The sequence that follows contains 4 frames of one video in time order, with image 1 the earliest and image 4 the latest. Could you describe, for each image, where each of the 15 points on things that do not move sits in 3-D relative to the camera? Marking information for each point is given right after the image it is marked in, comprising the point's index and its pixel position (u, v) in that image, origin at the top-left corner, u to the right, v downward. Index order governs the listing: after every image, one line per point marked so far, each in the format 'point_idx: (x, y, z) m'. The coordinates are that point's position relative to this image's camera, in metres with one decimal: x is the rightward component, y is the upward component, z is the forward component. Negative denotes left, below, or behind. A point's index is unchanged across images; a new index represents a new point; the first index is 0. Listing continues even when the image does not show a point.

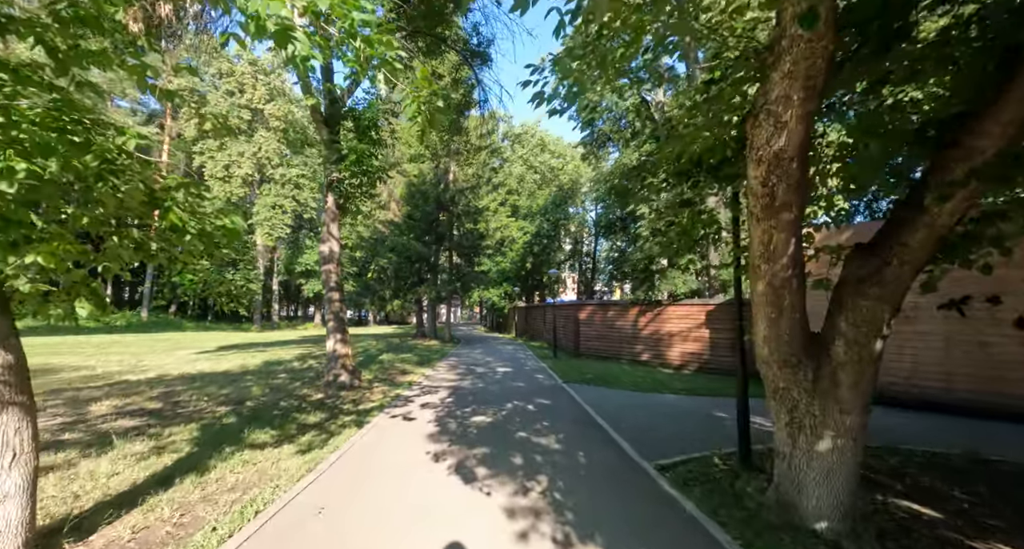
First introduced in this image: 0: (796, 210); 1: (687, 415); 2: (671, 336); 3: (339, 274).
0: (+1.7, +0.4, +2.5) m
1: (+3.1, -2.4, +7.1) m
2: (+5.6, -2.2, +14.2) m
3: (-4.0, 0.0, +9.3) m
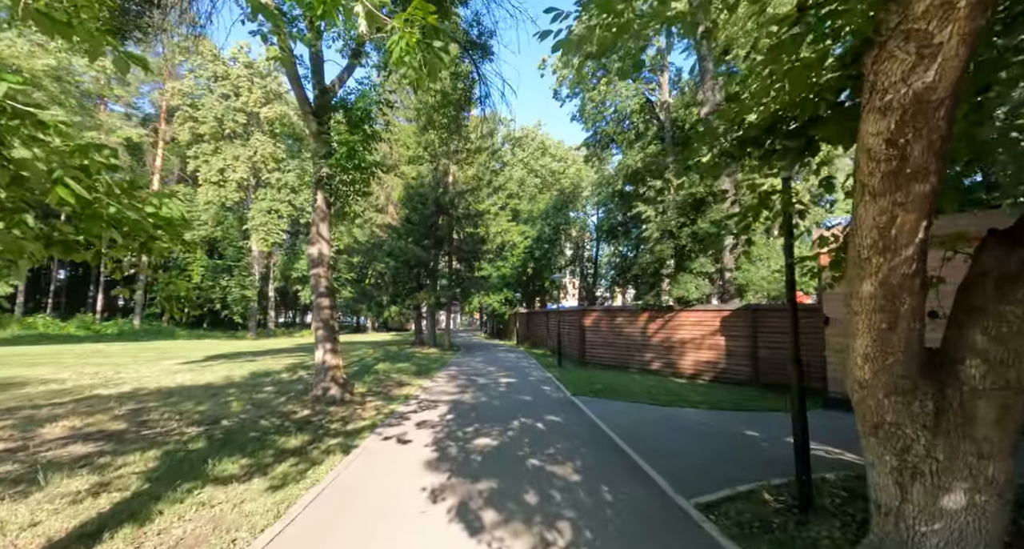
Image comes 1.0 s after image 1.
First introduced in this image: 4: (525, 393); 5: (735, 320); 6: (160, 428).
0: (+1.8, +0.4, +1.8) m
1: (+3.2, -2.5, +6.4) m
2: (+5.7, -2.3, +13.5) m
3: (-3.9, -0.1, +8.6) m
4: (+0.3, -2.9, +9.9) m
5: (+6.6, -1.4, +12.1) m
6: (-5.3, -2.3, +6.1) m
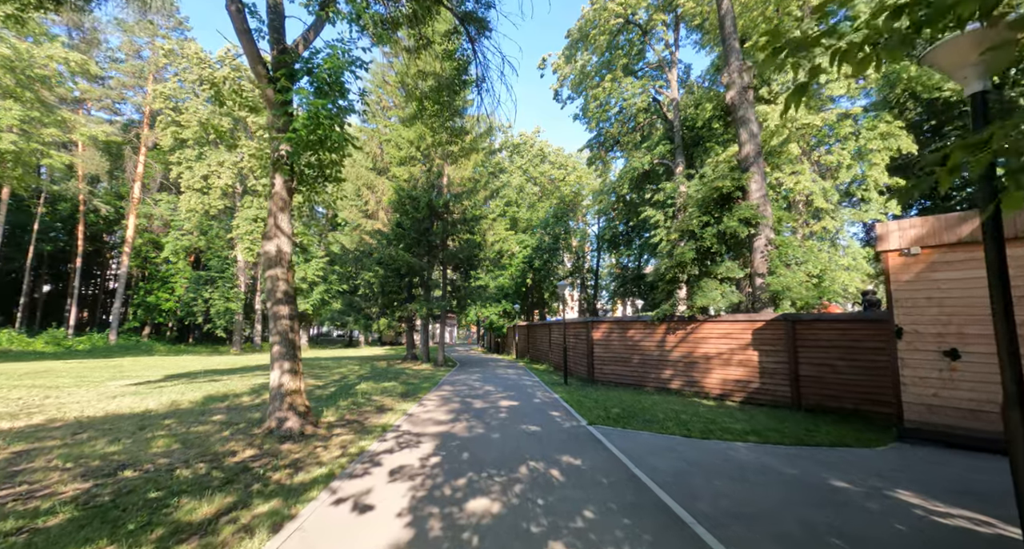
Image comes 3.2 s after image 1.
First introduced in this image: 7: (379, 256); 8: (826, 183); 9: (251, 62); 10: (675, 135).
0: (+1.9, +0.6, +0.2) m
1: (+3.3, -2.4, +4.7) m
2: (+5.7, -2.5, +11.9) m
3: (-3.8, -0.1, +7.0) m
4: (+0.3, -3.0, +8.2) m
5: (+6.6, -1.5, +10.5) m
6: (-5.2, -2.2, +4.4) m
7: (-6.5, +0.9, +20.0) m
8: (+11.3, +3.3, +14.6) m
9: (-4.1, +3.3, +6.3) m
10: (+7.8, +6.6, +19.4) m
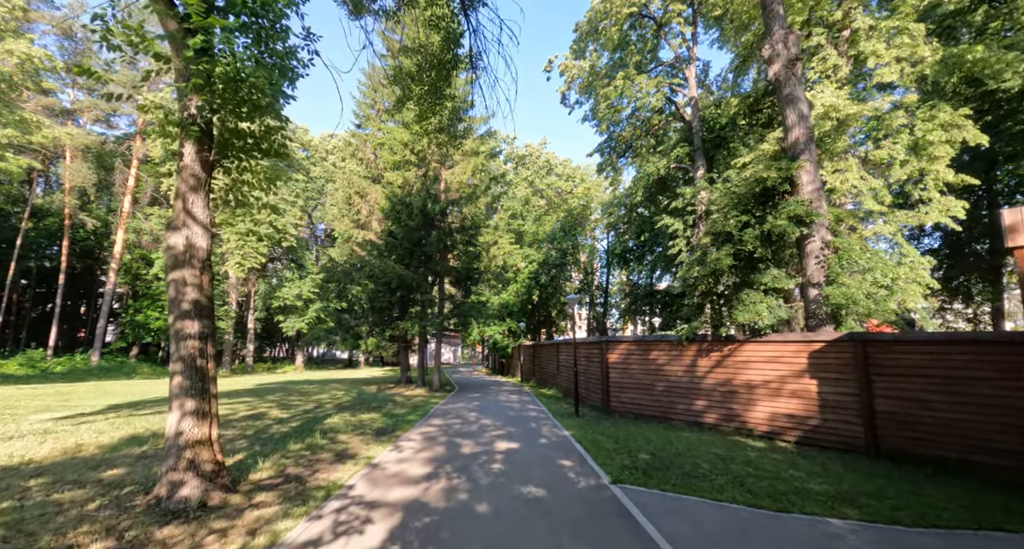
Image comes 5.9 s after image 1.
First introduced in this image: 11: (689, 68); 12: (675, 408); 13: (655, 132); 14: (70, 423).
0: (+1.7, +0.9, -1.7) m
1: (+3.2, -2.4, +2.7) m
2: (+5.8, -2.7, +9.7) m
3: (-3.9, -0.2, +5.1) m
4: (+0.3, -3.1, +6.2) m
5: (+6.6, -1.7, +8.4) m
6: (-5.3, -2.2, +2.5) m
7: (-6.4, +0.2, +18.2) m
8: (+11.3, +2.9, +12.6) m
9: (-4.1, +3.3, +4.7) m
10: (+7.9, +6.0, +17.6) m
11: (+8.0, +9.4, +18.4) m
12: (+4.6, -3.8, +11.5) m
13: (+7.0, +7.0, +19.9) m
14: (-9.7, -3.2, +9.0) m
